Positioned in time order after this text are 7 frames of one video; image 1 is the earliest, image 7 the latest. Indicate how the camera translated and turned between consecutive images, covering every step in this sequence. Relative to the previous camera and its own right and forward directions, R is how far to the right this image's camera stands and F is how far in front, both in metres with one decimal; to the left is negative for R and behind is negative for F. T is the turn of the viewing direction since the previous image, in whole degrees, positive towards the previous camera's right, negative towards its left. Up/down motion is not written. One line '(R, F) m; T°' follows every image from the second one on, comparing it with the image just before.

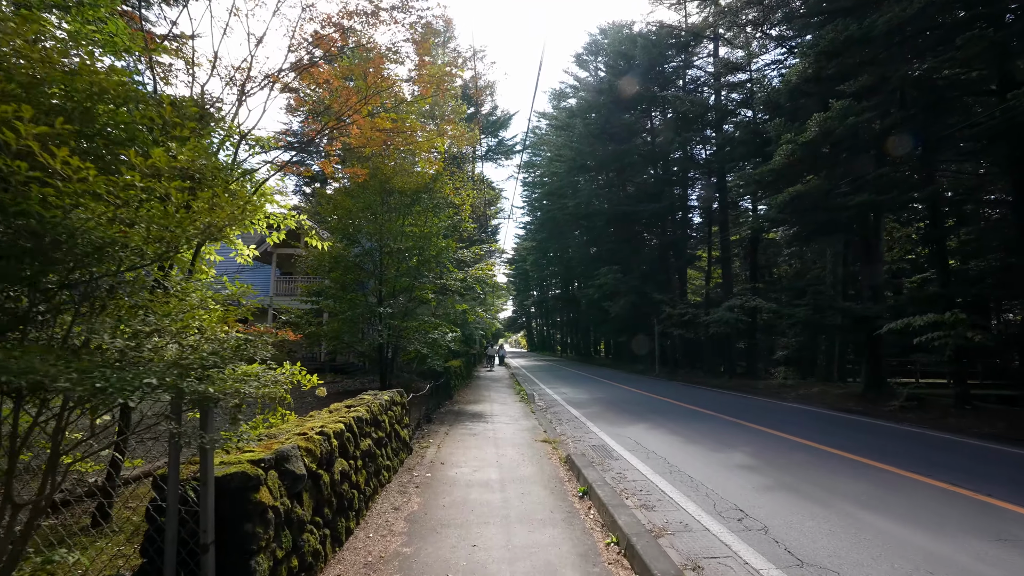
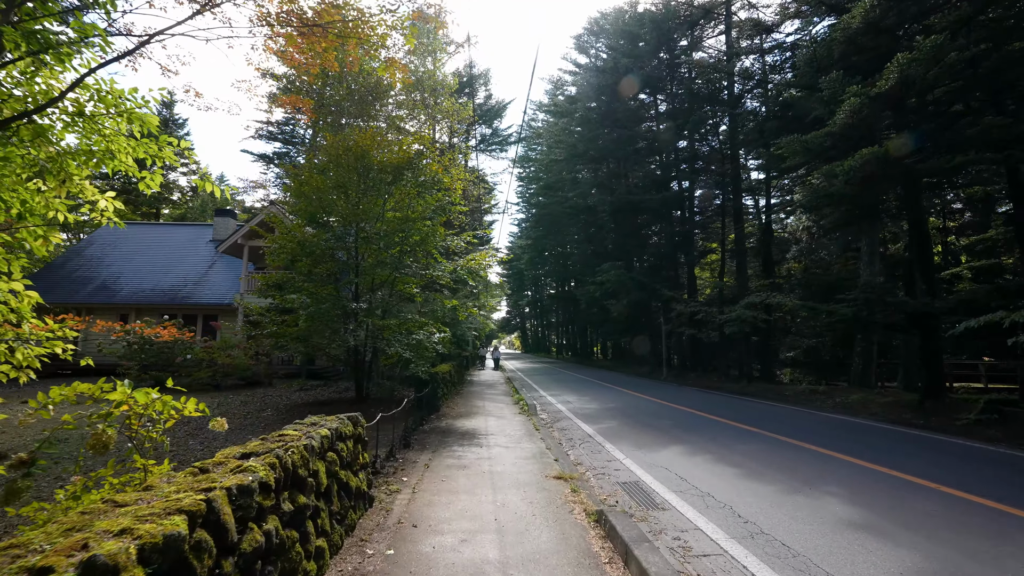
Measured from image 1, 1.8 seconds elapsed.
(-0.1, +1.9) m; +1°
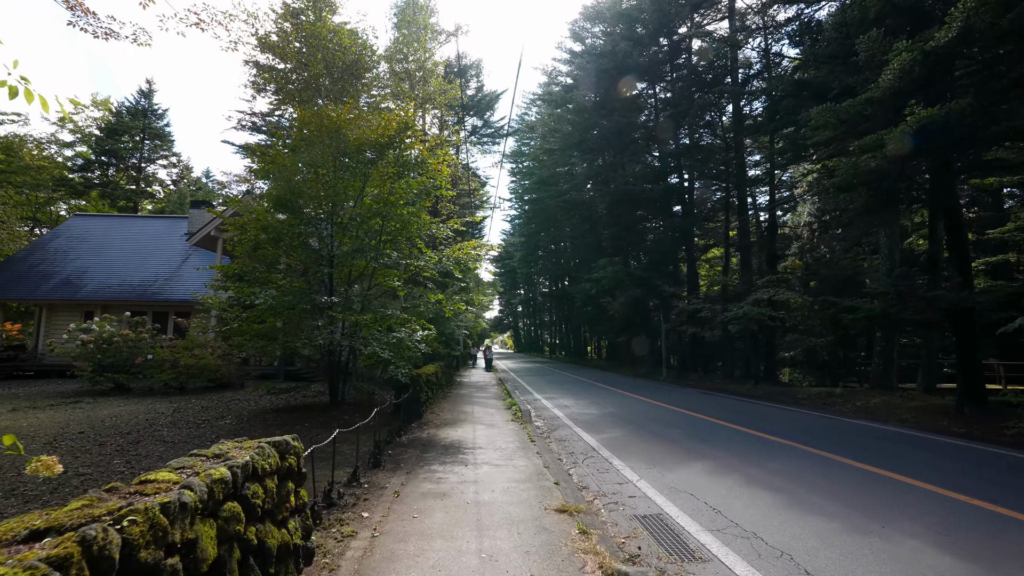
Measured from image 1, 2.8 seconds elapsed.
(0.0, +1.2) m; +1°
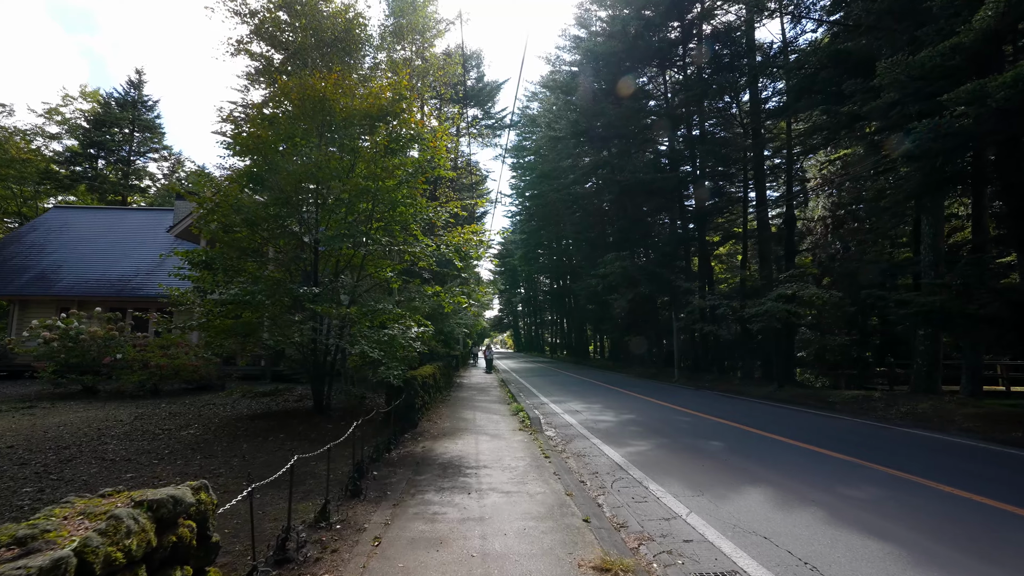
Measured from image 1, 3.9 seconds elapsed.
(-0.1, +1.3) m; 0°
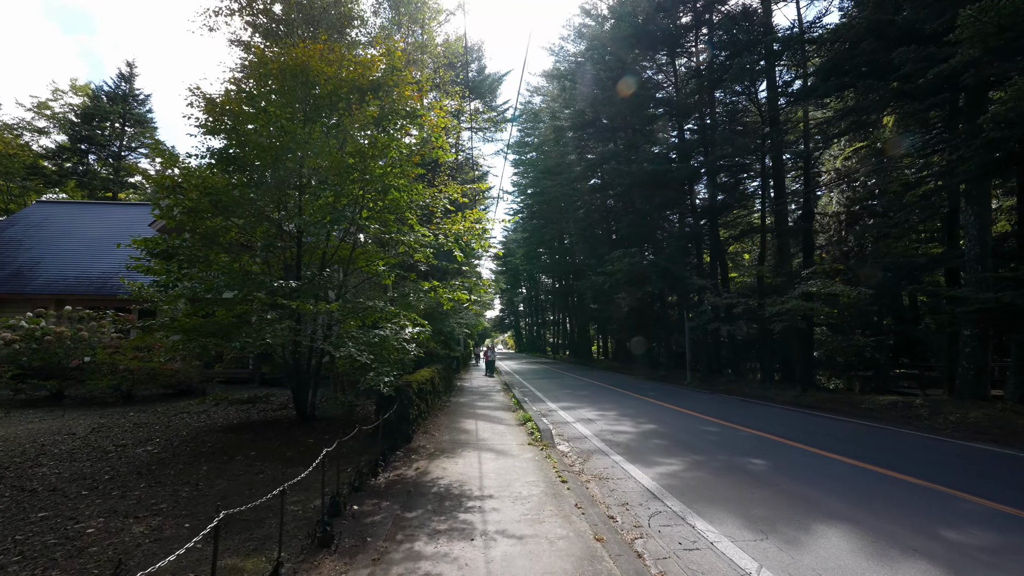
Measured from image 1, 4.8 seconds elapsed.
(-0.1, +1.1) m; 0°
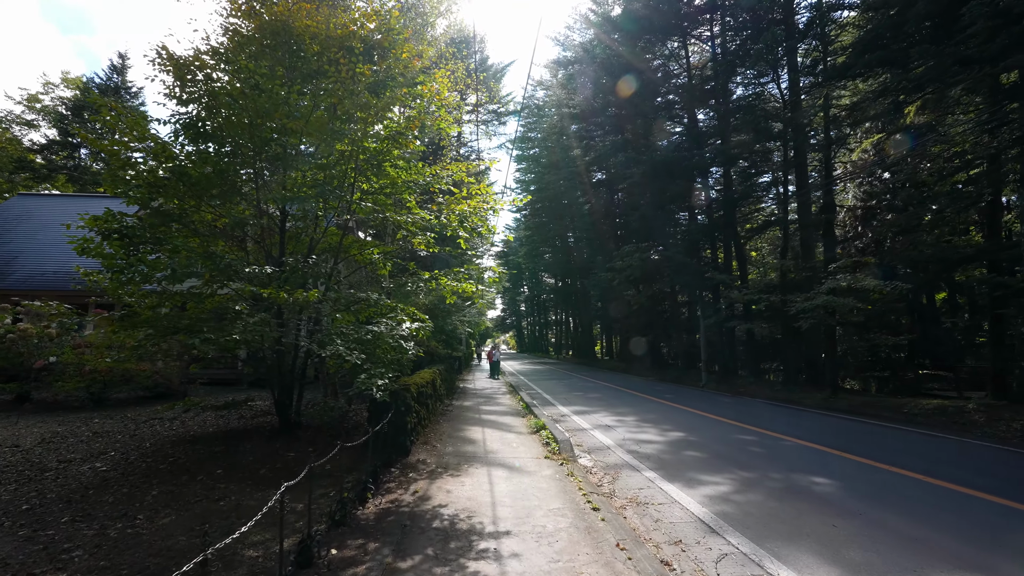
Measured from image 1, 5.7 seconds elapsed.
(-0.2, +1.1) m; 0°
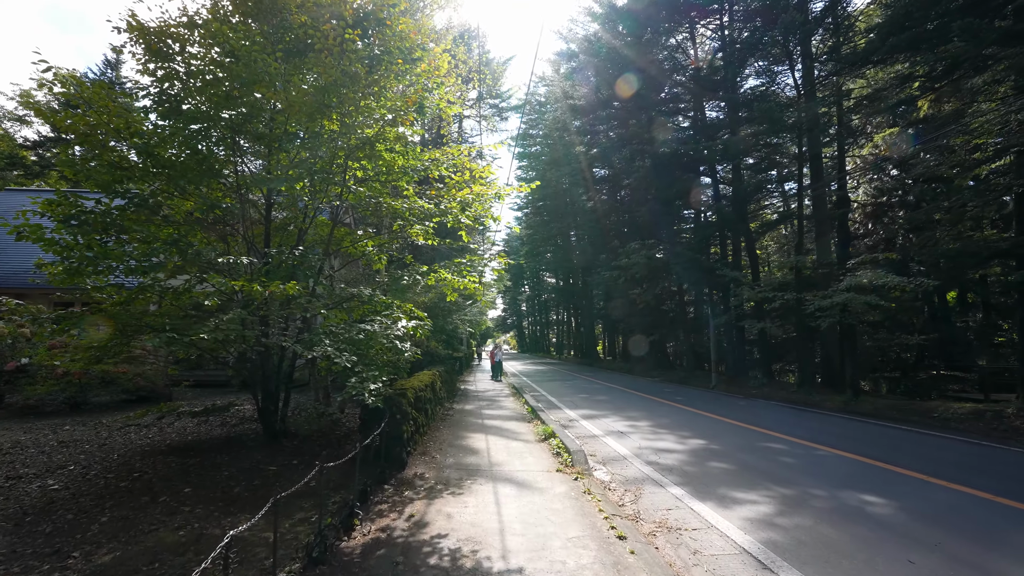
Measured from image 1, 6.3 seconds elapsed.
(-0.1, +0.7) m; 0°
